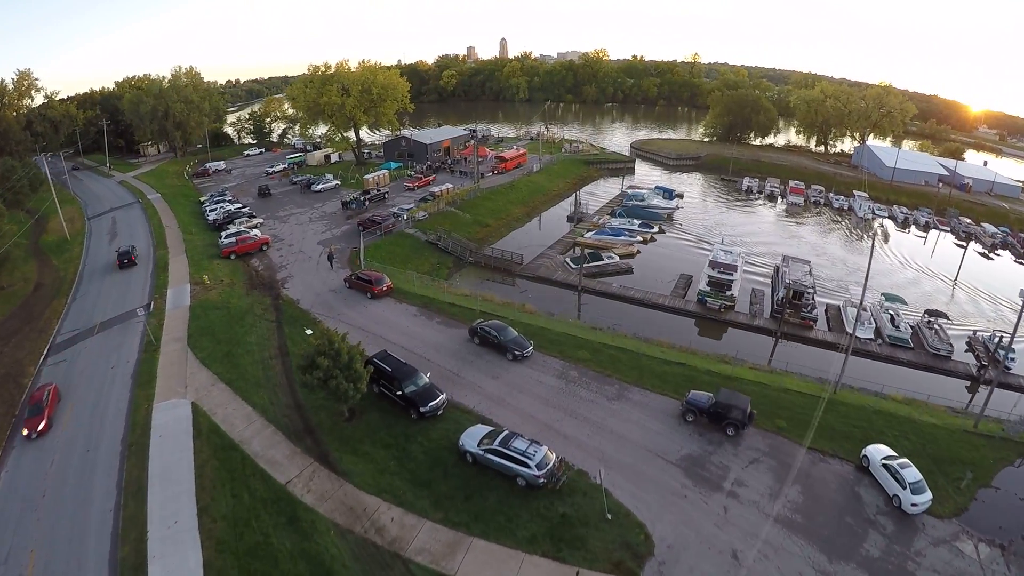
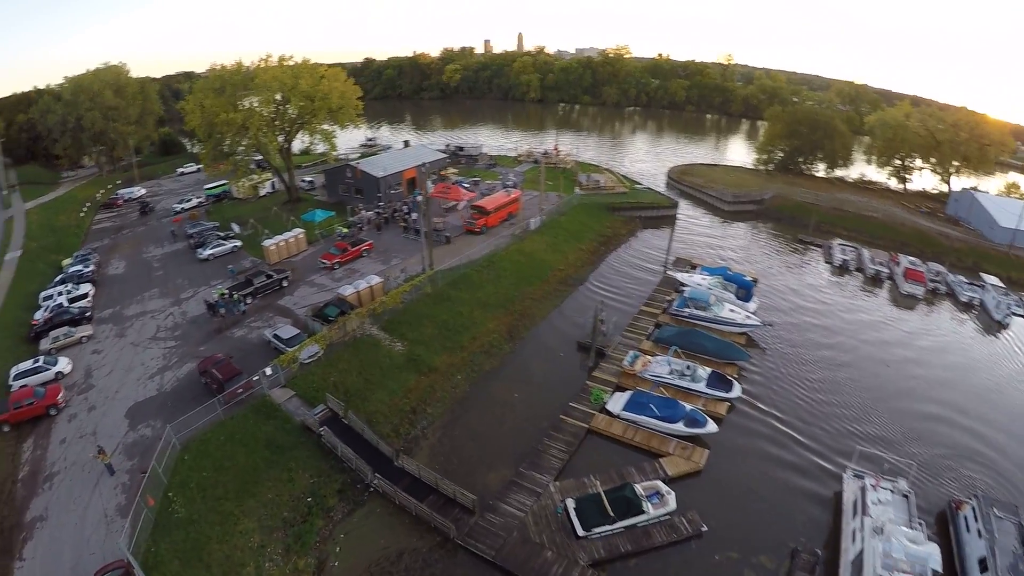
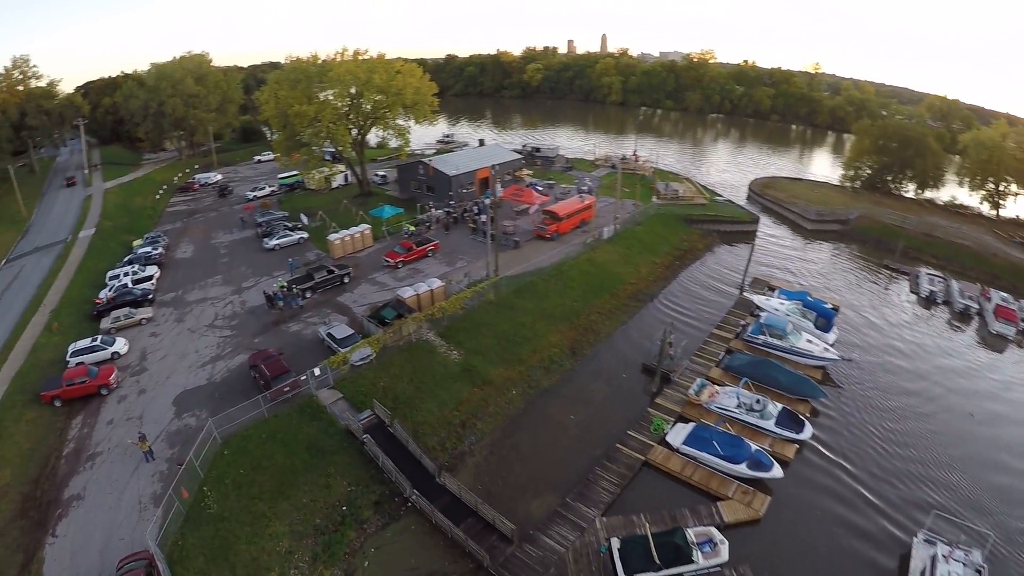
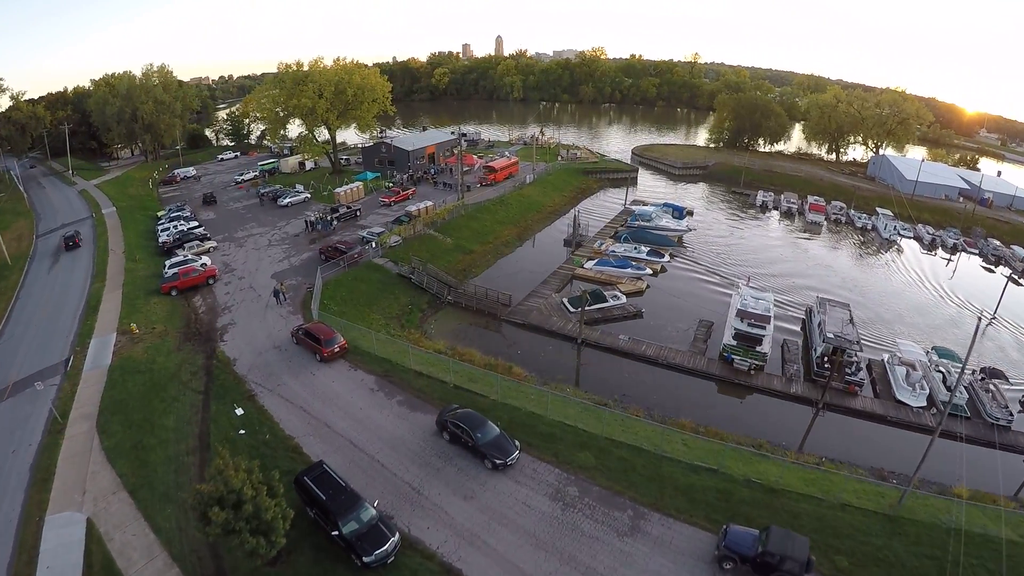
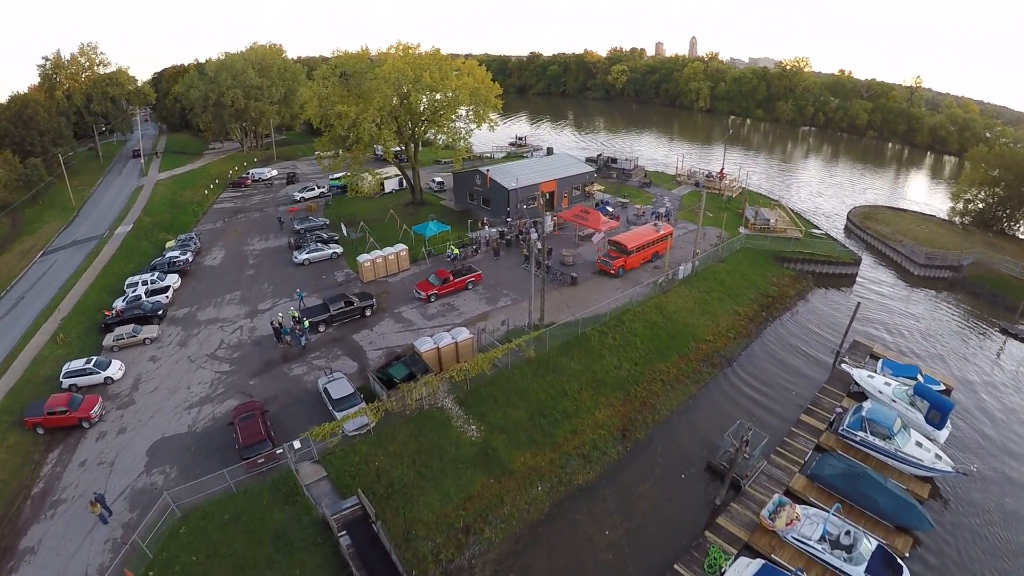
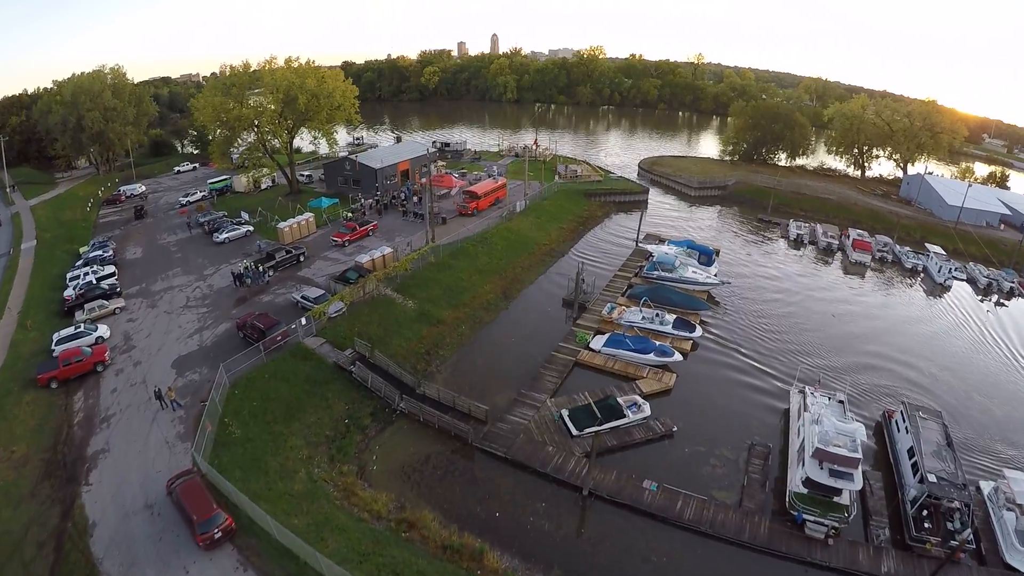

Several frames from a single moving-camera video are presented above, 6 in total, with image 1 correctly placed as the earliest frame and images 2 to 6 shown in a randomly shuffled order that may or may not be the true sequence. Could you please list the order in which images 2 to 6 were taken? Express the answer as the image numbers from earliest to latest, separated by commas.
4, 6, 2, 3, 5
